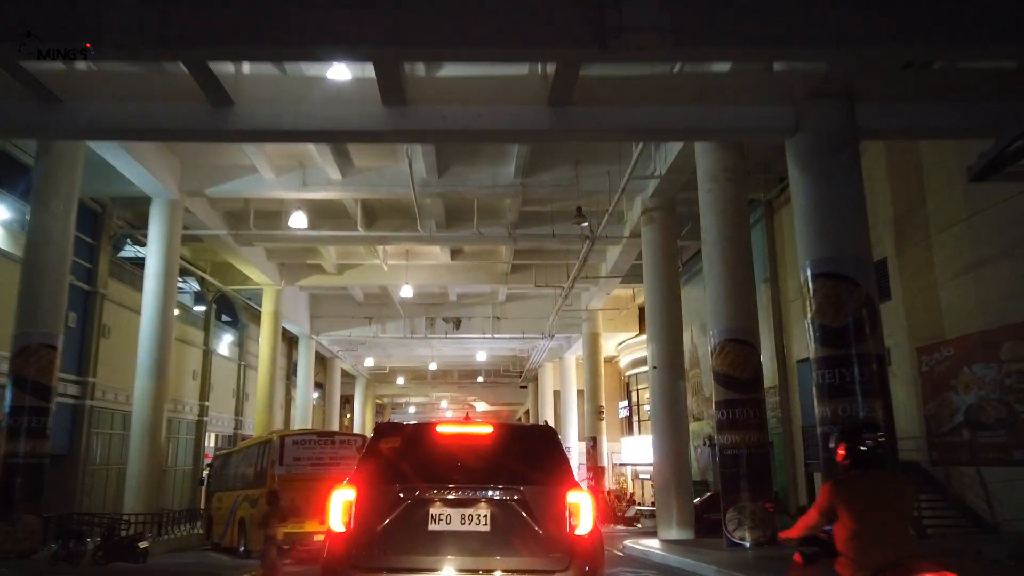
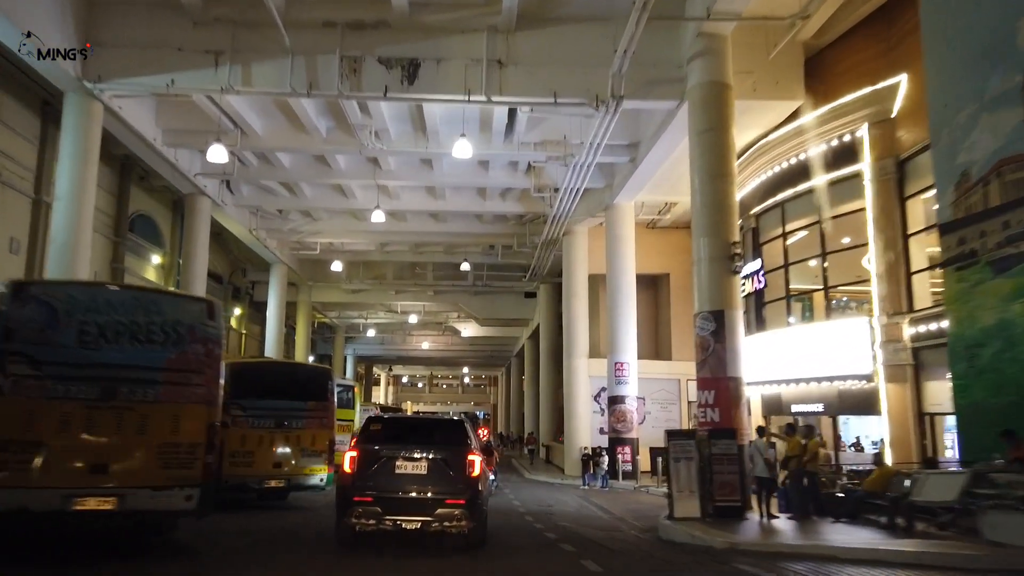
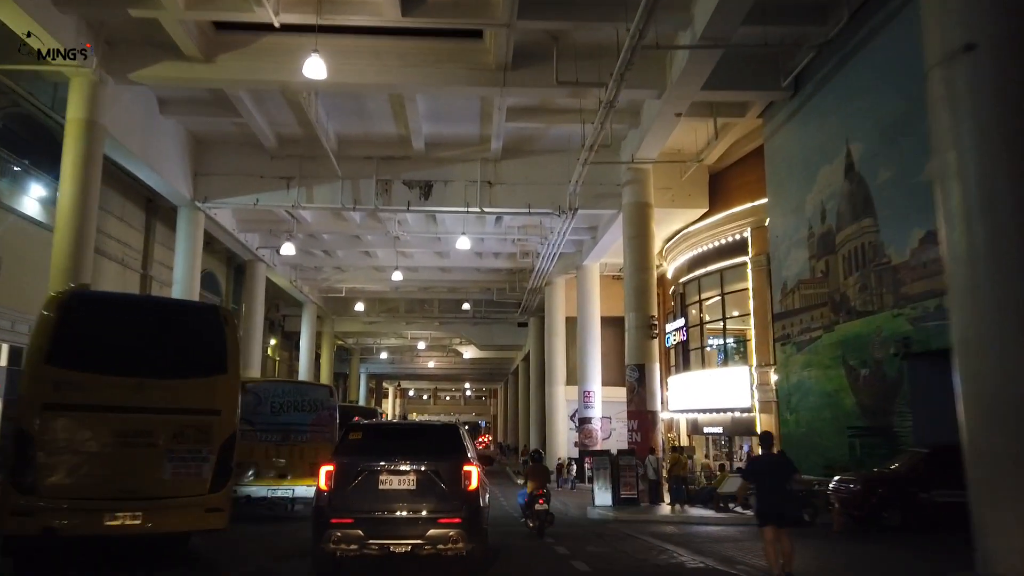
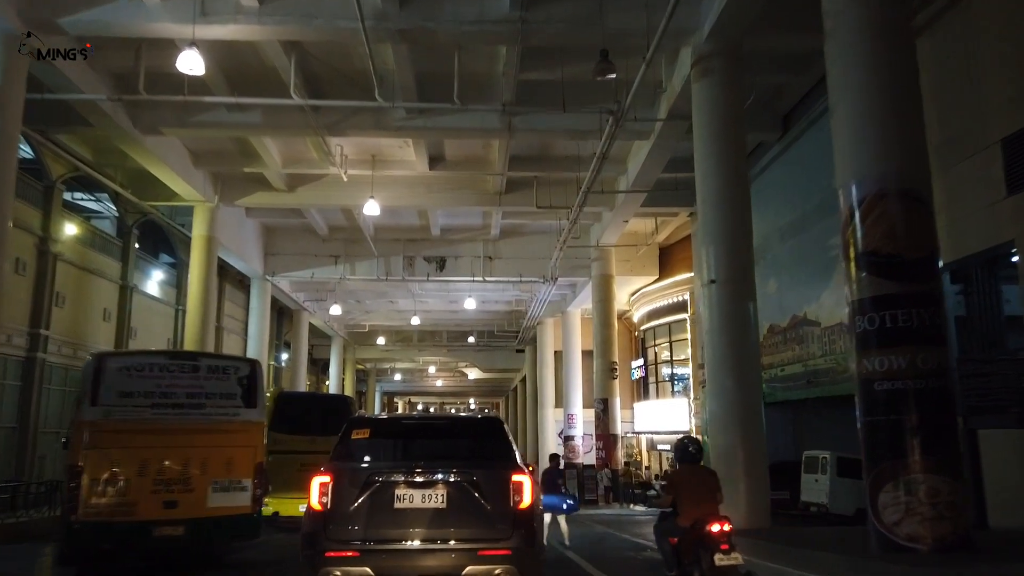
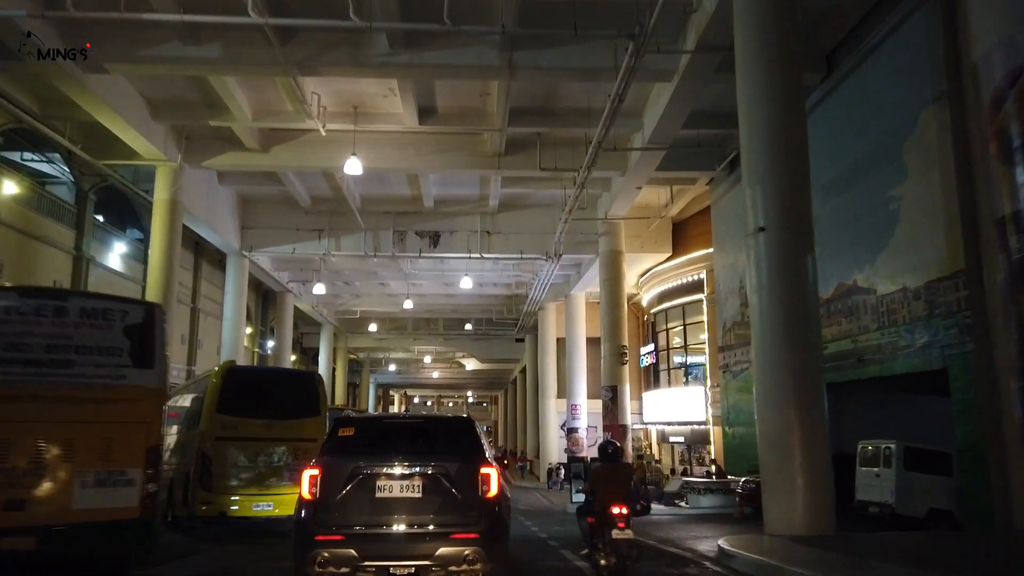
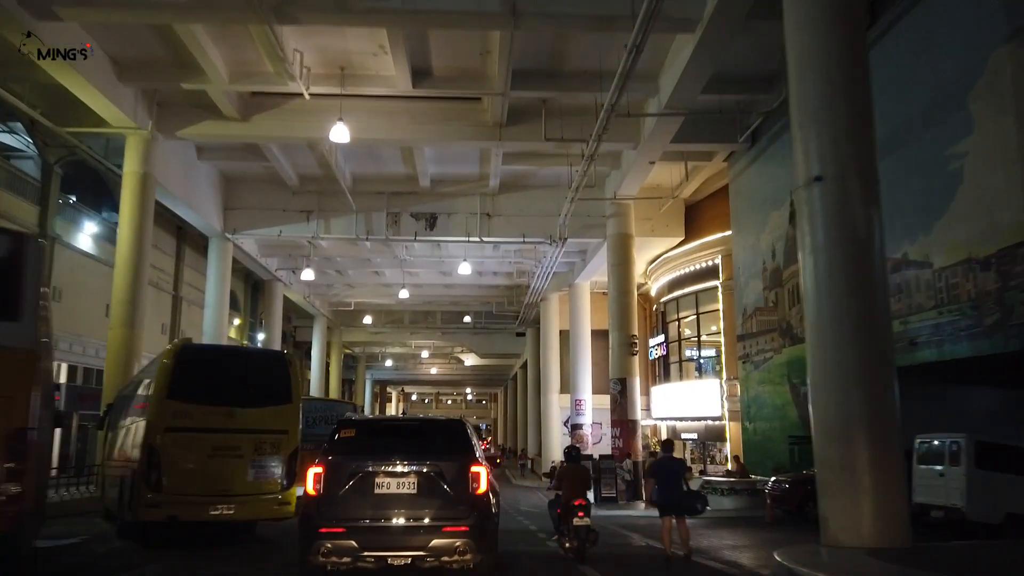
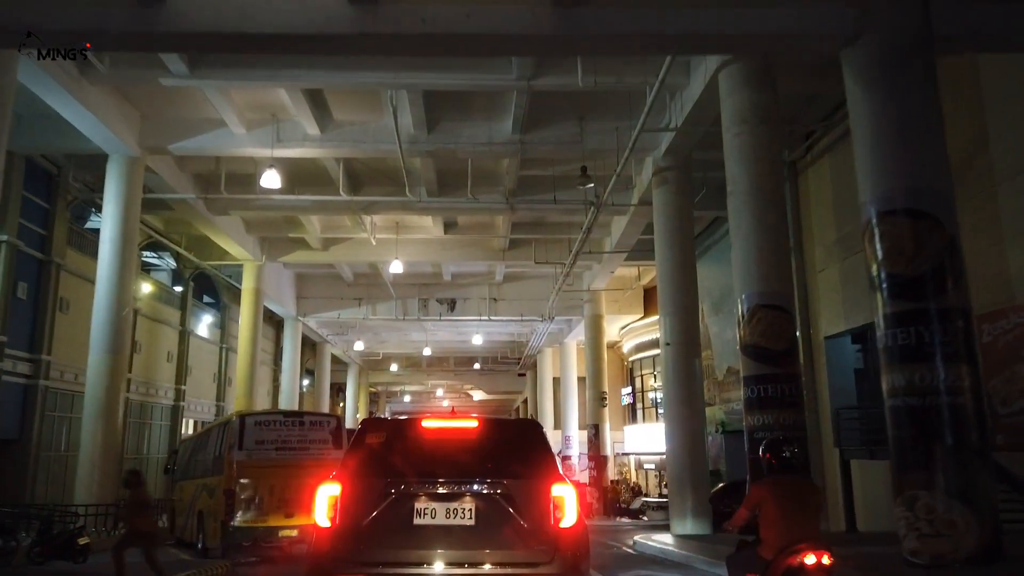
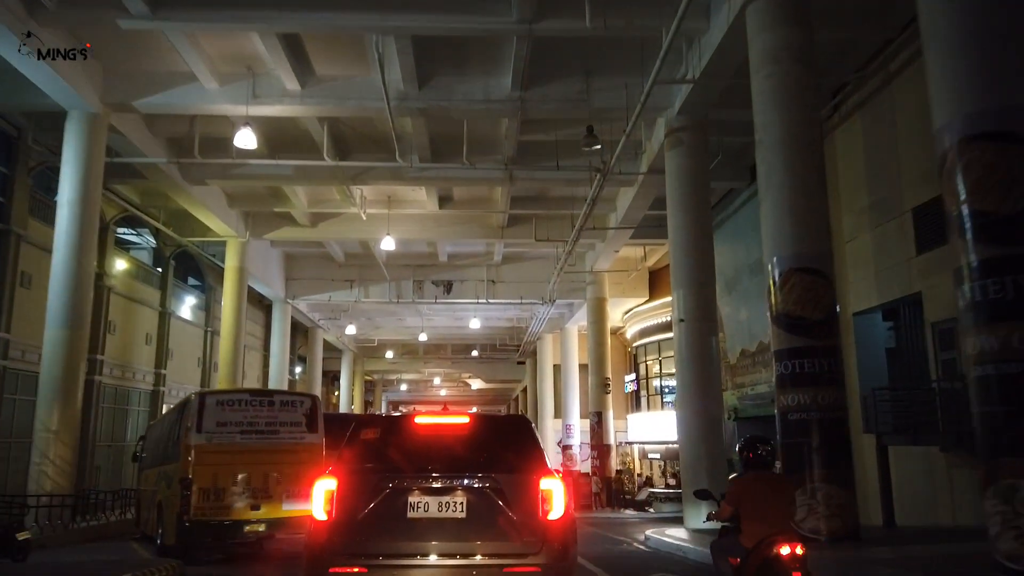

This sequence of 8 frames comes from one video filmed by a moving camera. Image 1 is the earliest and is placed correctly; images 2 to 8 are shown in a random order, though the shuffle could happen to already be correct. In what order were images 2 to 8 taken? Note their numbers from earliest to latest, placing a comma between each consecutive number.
7, 8, 4, 5, 6, 3, 2
